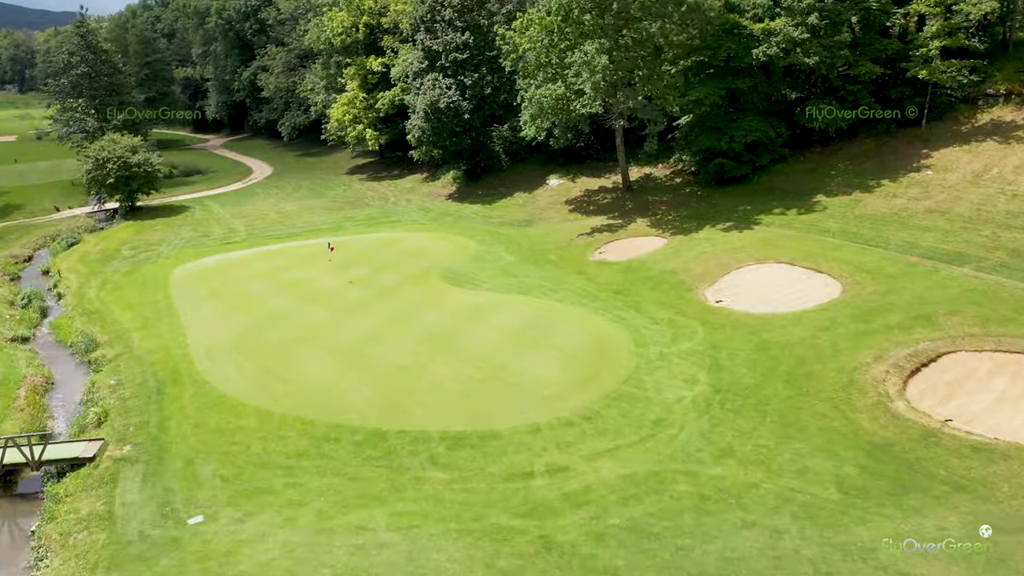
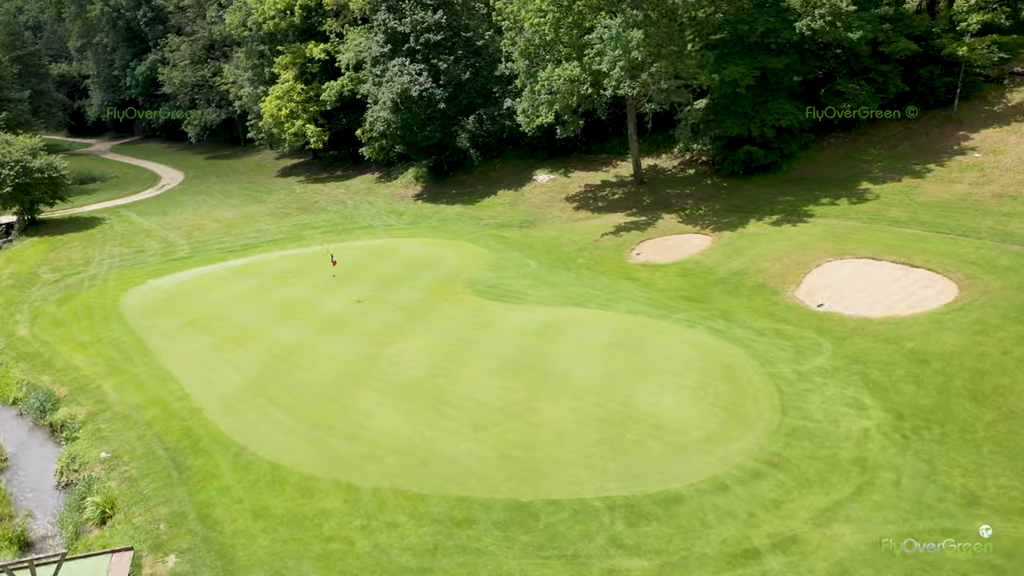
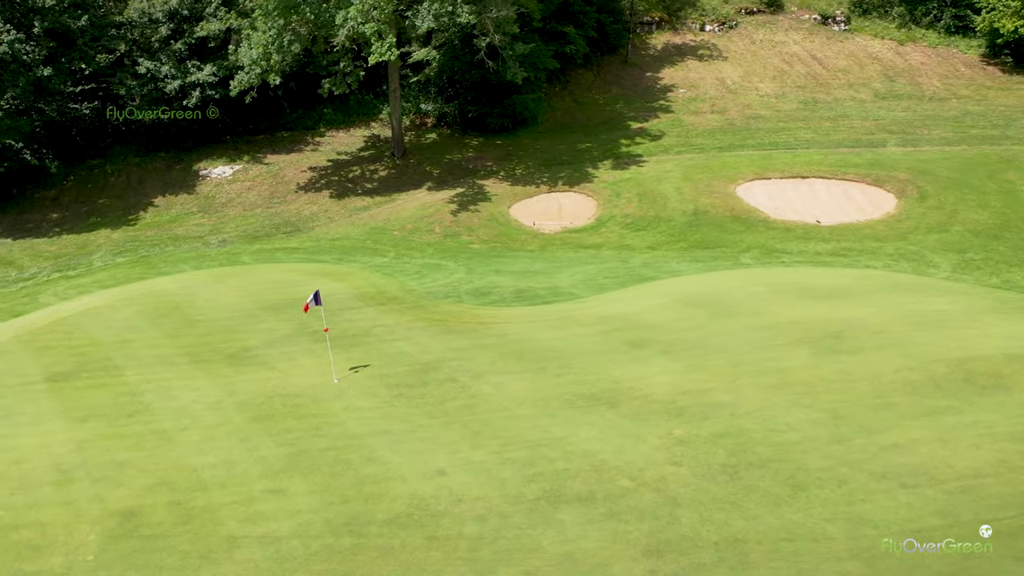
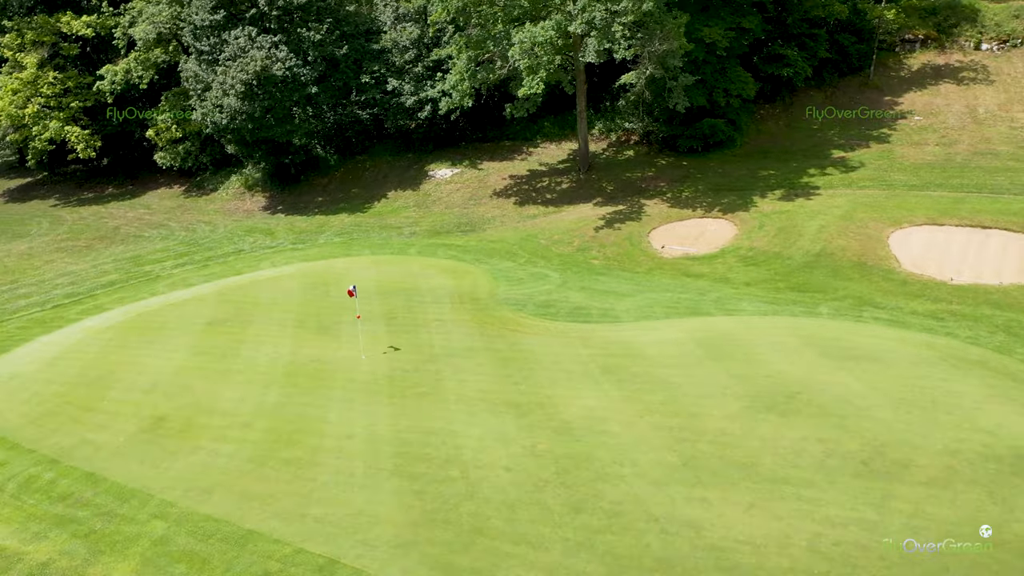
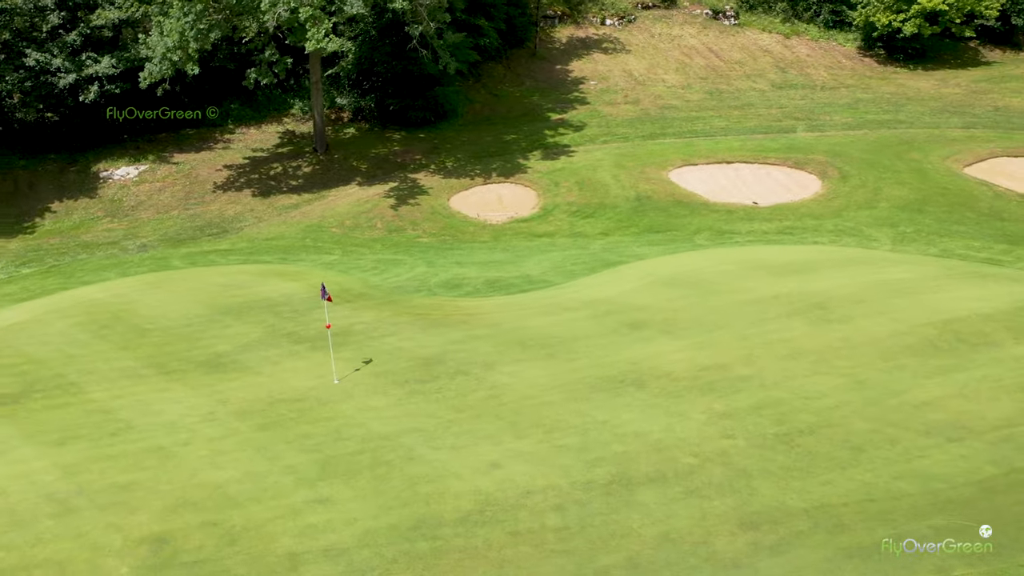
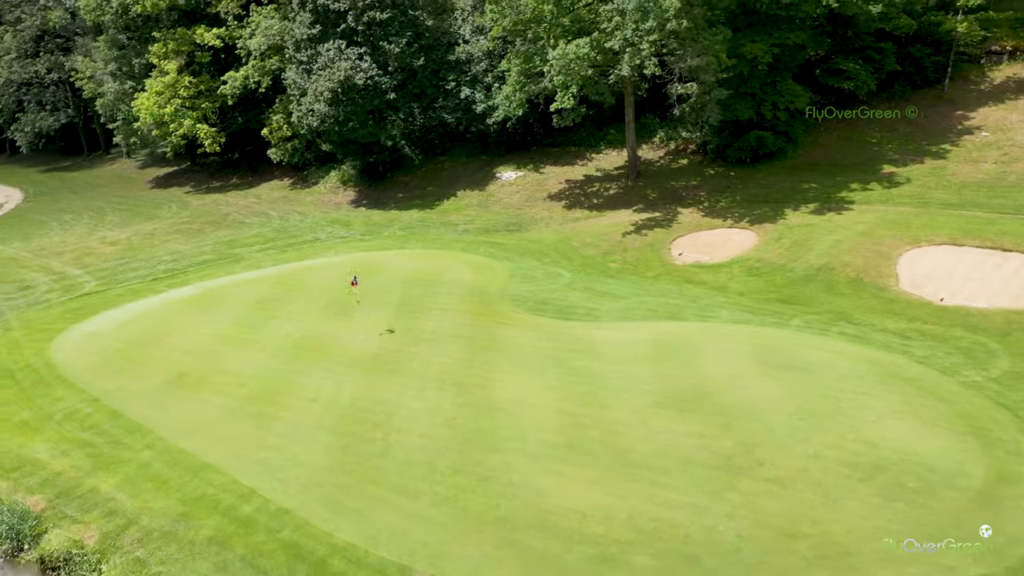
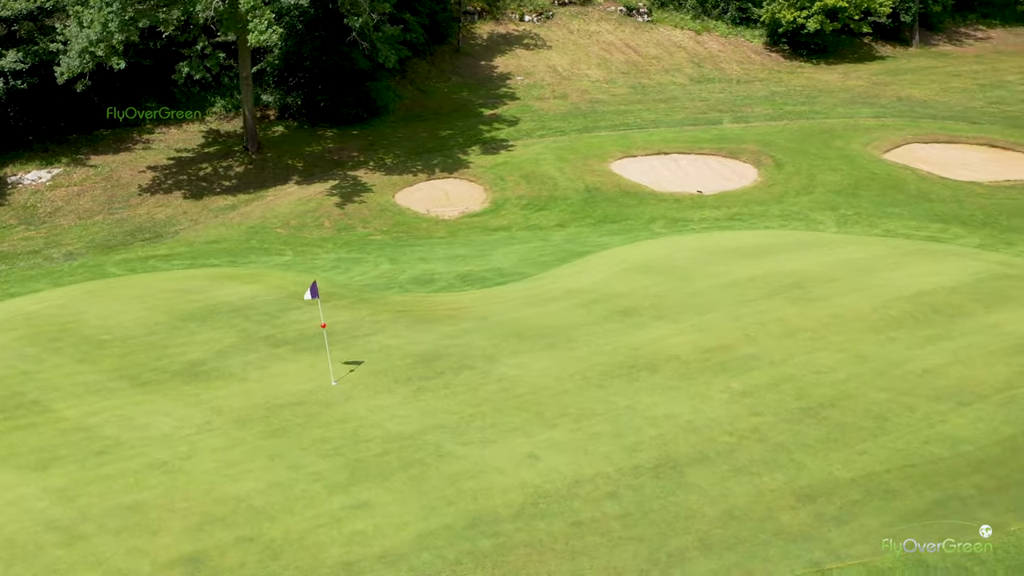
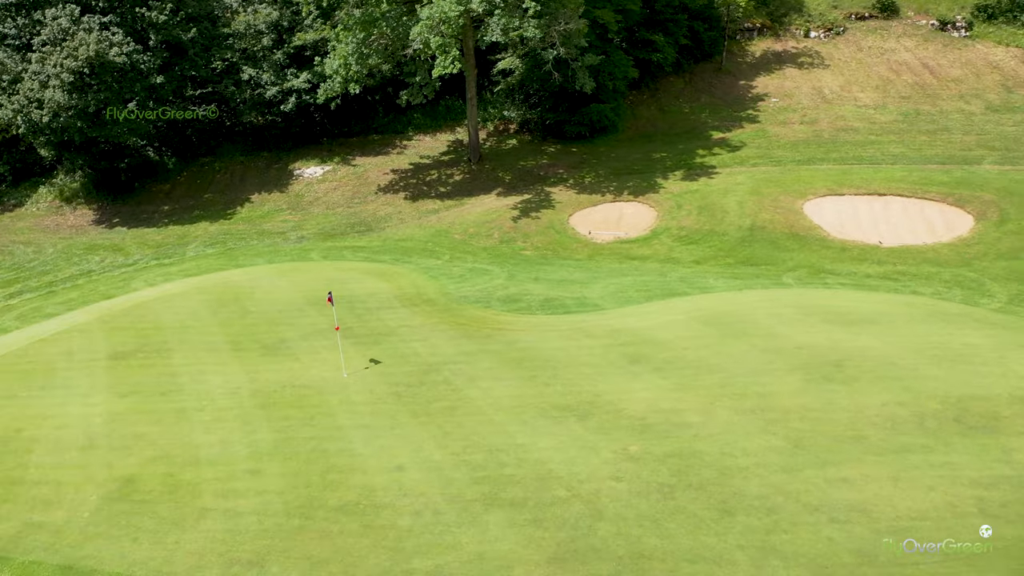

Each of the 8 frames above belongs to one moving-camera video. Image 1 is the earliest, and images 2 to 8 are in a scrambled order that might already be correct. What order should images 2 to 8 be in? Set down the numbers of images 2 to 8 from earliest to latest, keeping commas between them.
2, 6, 4, 8, 3, 5, 7
